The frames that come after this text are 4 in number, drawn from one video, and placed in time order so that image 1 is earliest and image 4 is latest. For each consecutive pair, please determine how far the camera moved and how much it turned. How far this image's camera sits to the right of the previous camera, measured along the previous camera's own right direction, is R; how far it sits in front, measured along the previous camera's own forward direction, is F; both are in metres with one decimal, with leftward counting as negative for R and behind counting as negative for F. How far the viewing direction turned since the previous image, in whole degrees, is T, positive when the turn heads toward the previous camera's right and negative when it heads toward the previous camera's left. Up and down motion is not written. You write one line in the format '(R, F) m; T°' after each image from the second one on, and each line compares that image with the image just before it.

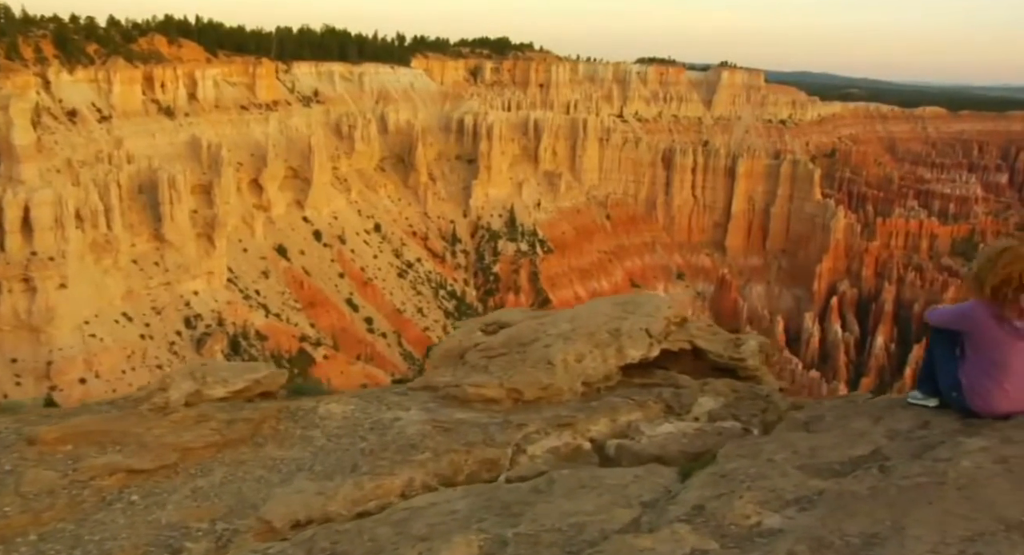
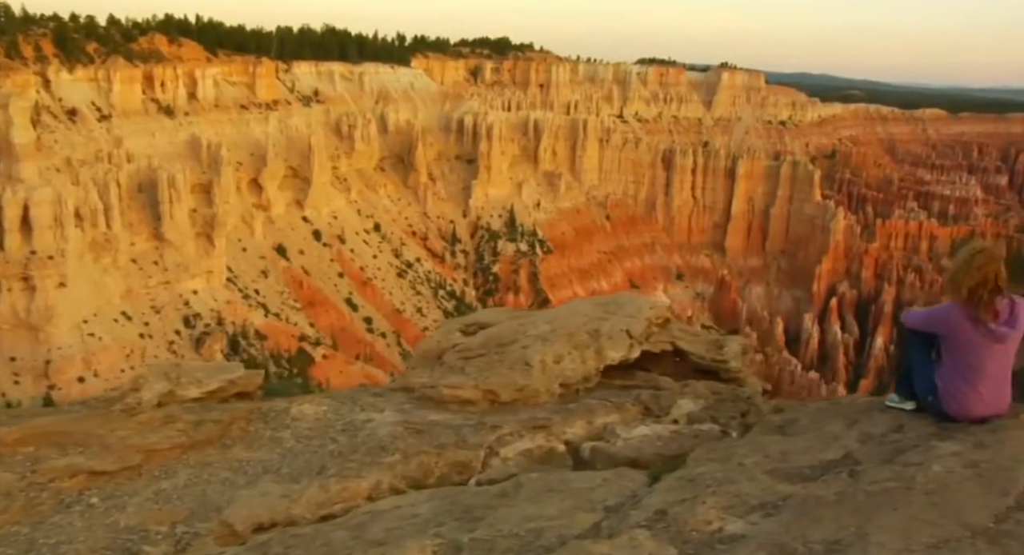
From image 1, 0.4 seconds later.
(+0.2, +0.1) m; 0°
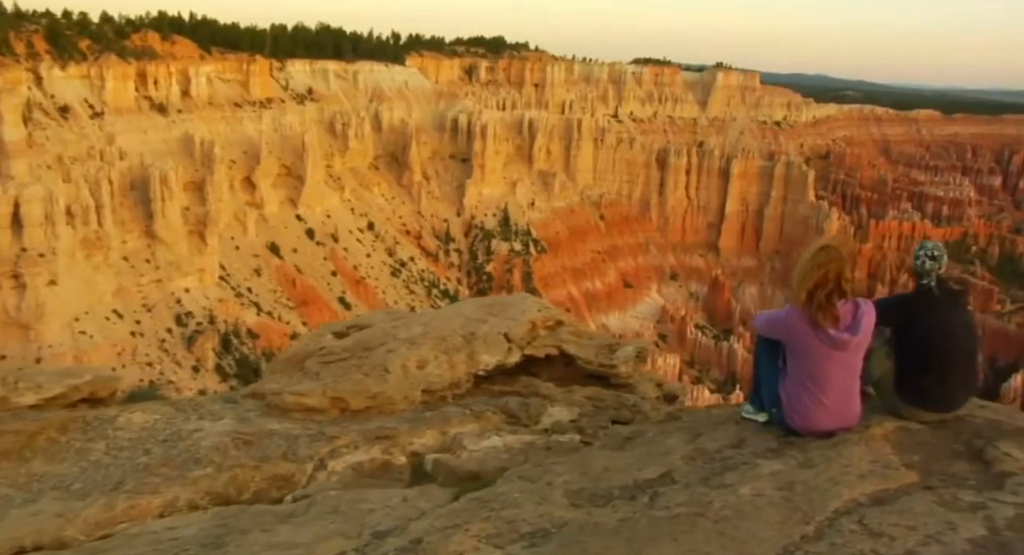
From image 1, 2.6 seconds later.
(+1.1, +0.4) m; 0°
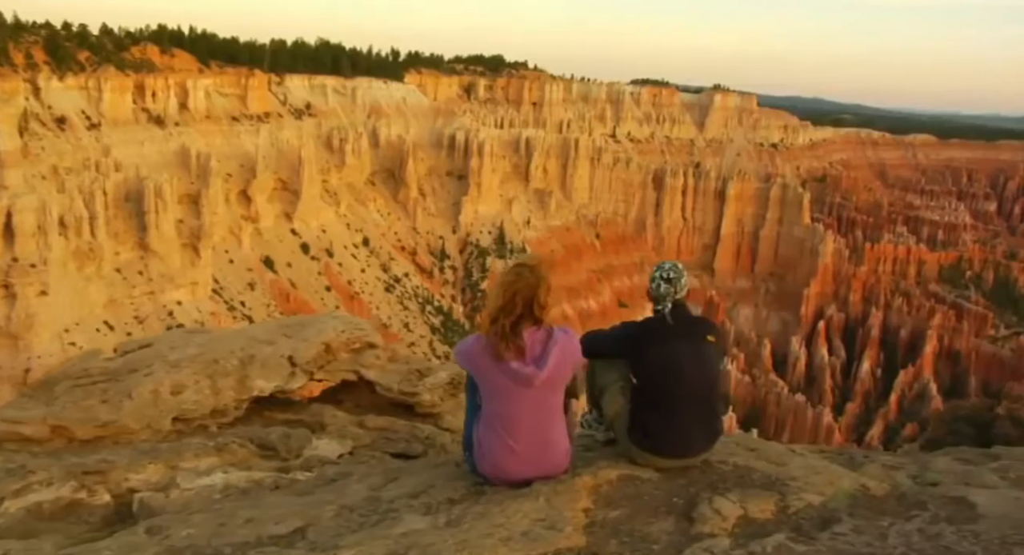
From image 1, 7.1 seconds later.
(+1.8, +0.6) m; 0°
